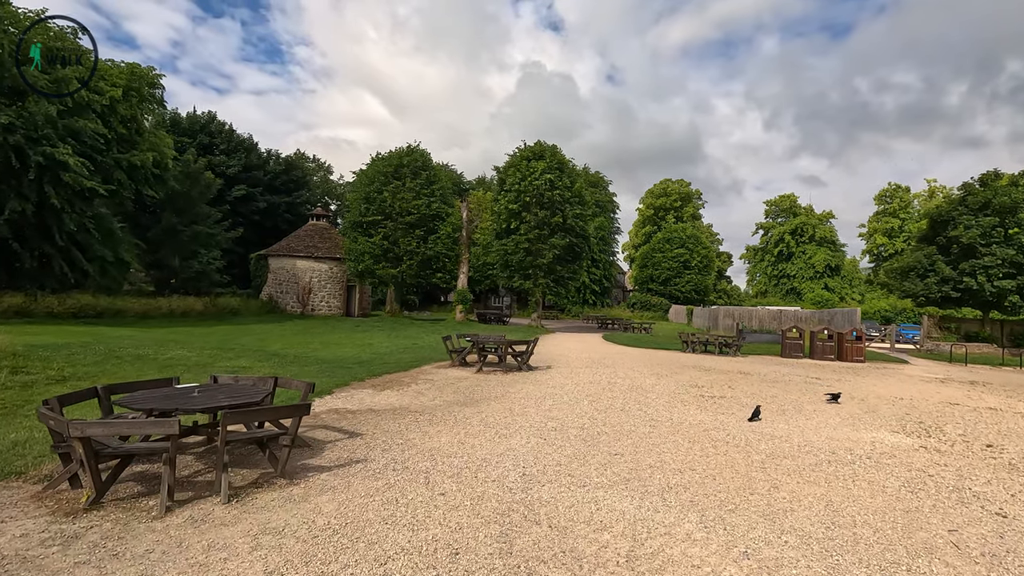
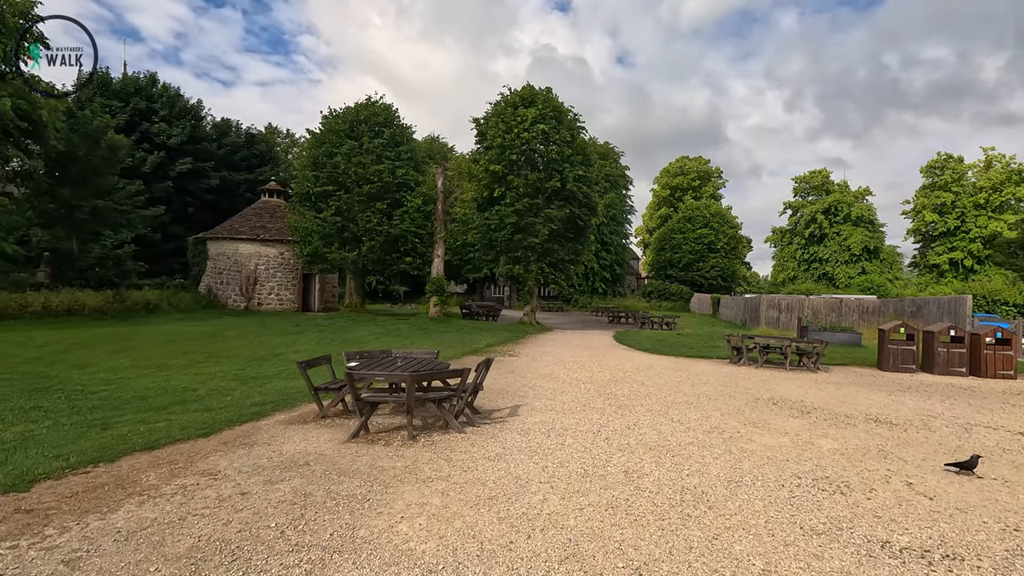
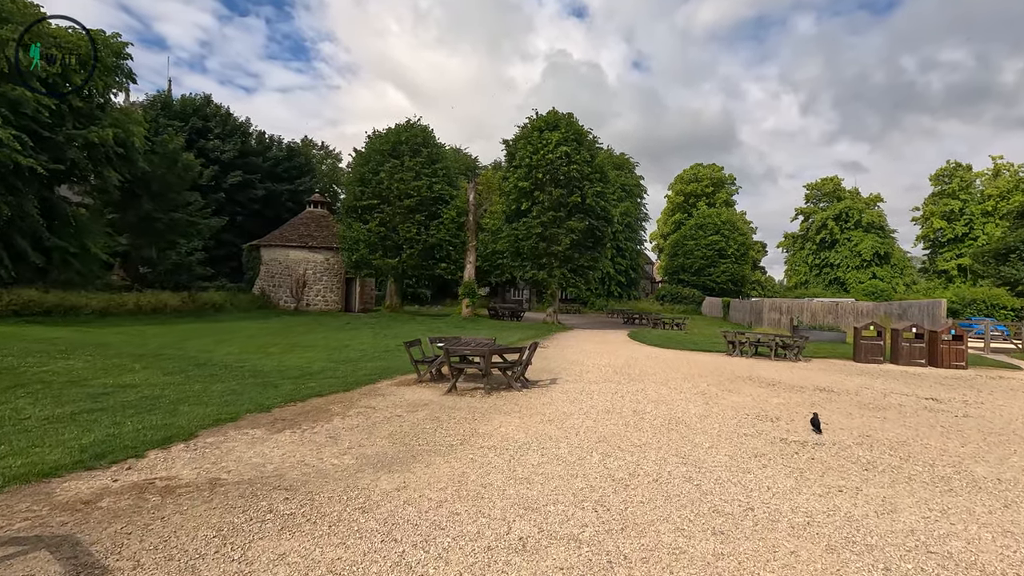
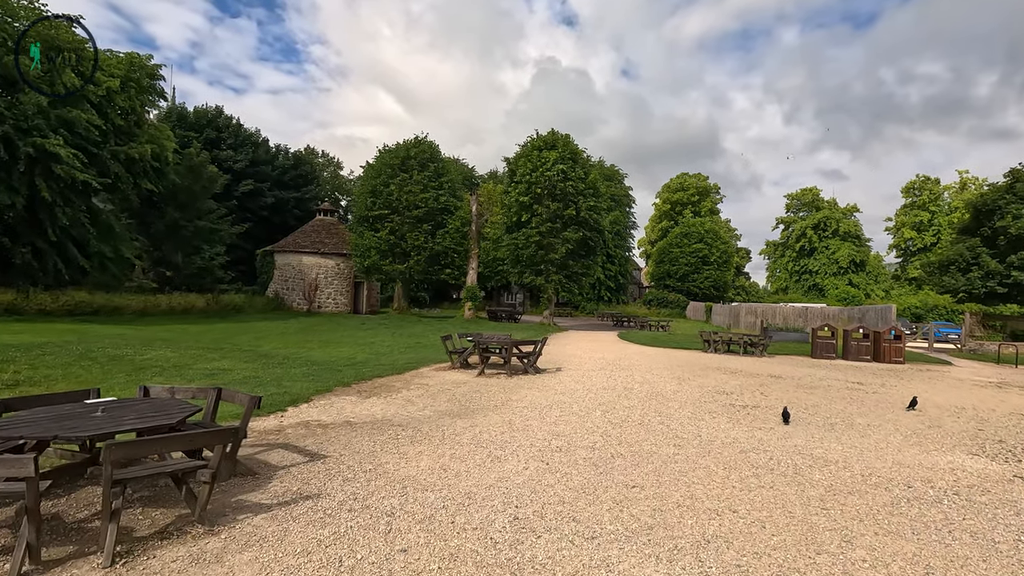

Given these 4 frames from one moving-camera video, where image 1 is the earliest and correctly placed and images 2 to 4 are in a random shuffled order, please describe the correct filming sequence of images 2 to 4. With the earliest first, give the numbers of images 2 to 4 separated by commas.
4, 3, 2
